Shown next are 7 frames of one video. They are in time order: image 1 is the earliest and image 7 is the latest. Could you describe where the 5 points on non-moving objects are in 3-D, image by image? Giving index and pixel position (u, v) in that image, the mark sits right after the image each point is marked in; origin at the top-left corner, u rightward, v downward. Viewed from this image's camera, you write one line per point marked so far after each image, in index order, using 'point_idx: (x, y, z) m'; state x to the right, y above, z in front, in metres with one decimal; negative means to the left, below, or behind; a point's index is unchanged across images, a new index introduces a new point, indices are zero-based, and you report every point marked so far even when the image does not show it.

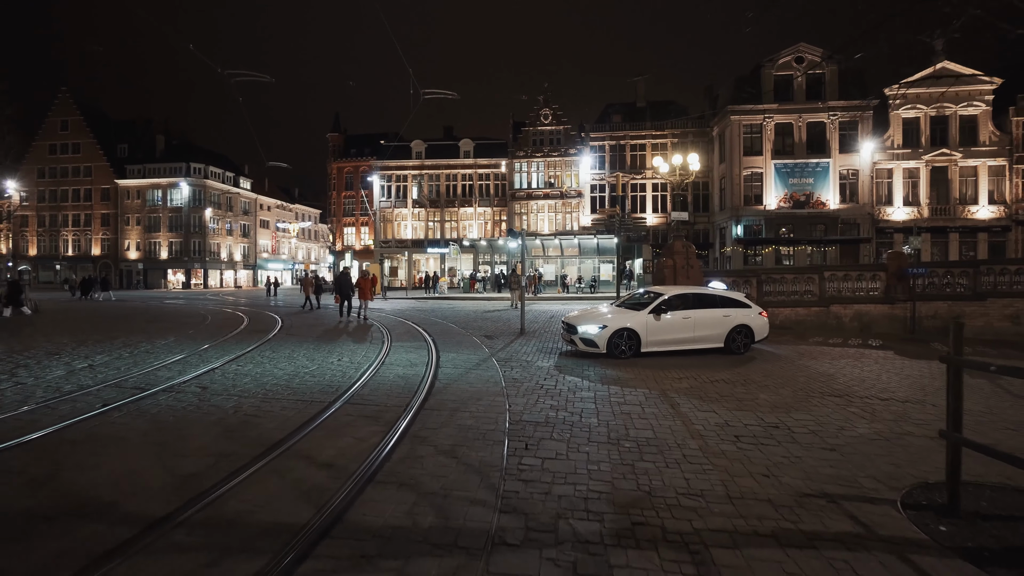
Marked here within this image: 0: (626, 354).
0: (+1.3, -0.7, +10.8) m
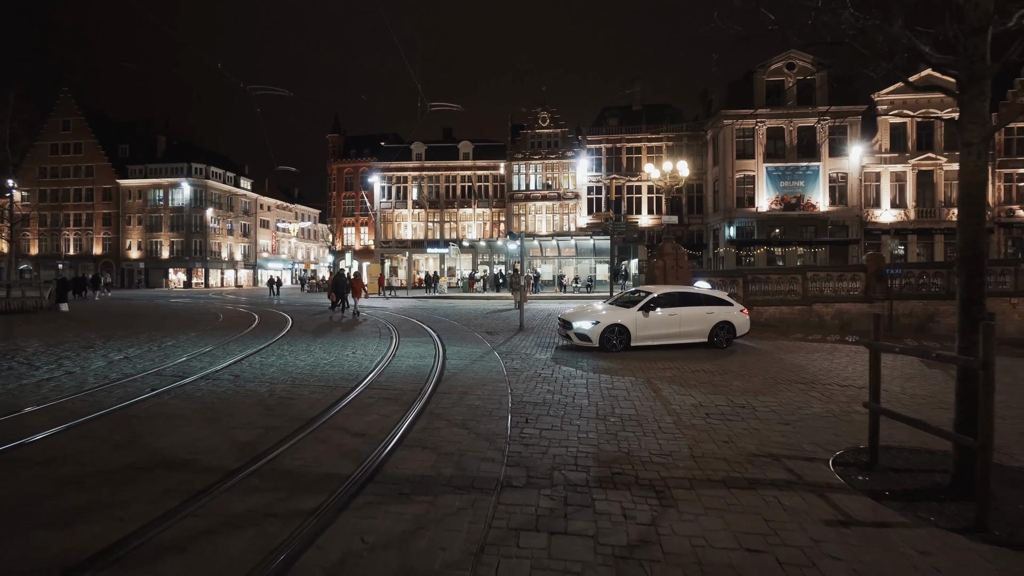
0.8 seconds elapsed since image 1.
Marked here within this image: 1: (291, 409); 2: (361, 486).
0: (+1.3, -0.7, +11.8) m
1: (-1.6, -0.9, +7.0) m
2: (-0.7, -0.9, +4.4) m
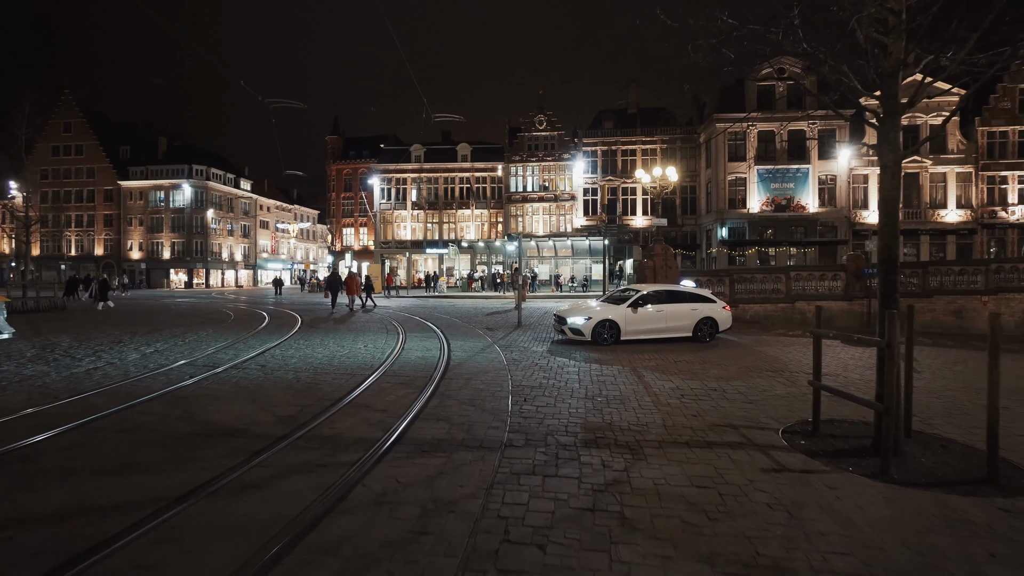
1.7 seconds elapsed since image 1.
0: (+1.3, -0.7, +12.8) m
1: (-1.6, -0.9, +8.0) m
2: (-0.7, -0.9, +5.4) m
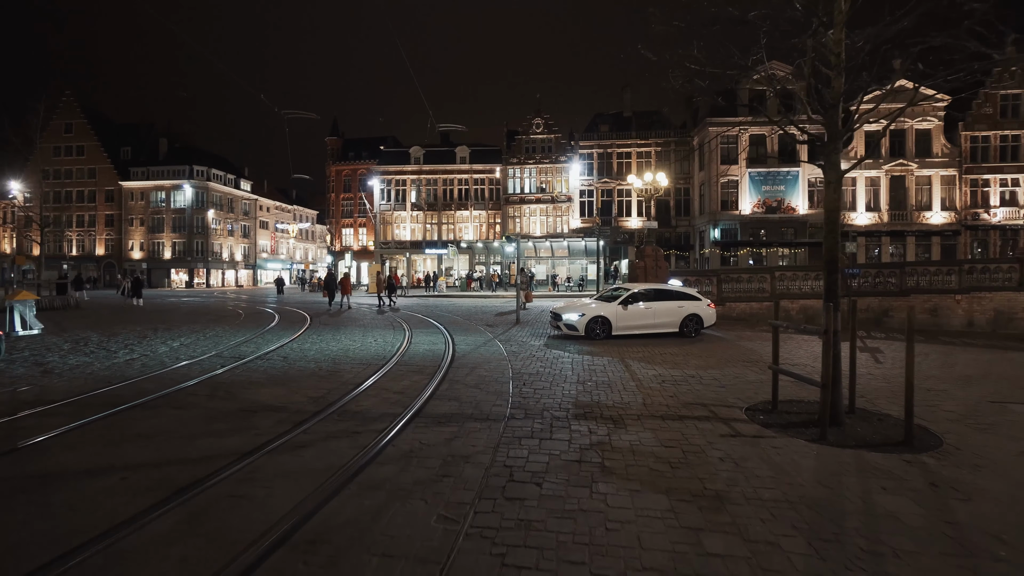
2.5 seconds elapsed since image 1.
0: (+1.2, -0.7, +13.8) m
1: (-1.6, -0.8, +9.0) m
2: (-0.7, -0.8, +6.4) m
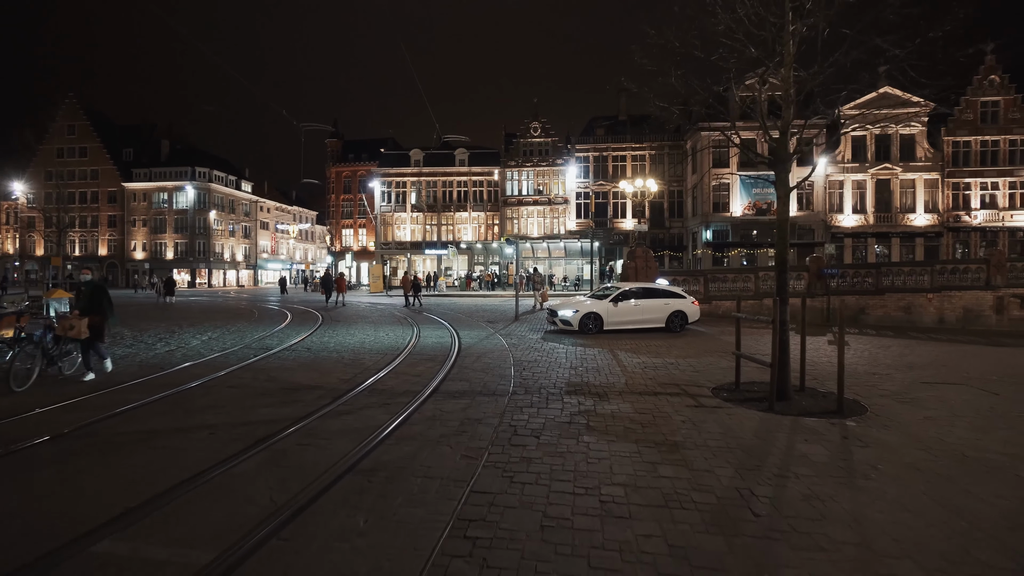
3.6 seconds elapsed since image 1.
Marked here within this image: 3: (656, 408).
0: (+1.2, -0.6, +15.0) m
1: (-1.6, -0.8, +10.2) m
2: (-0.7, -0.8, +7.6) m
3: (+1.0, -0.8, +6.8) m
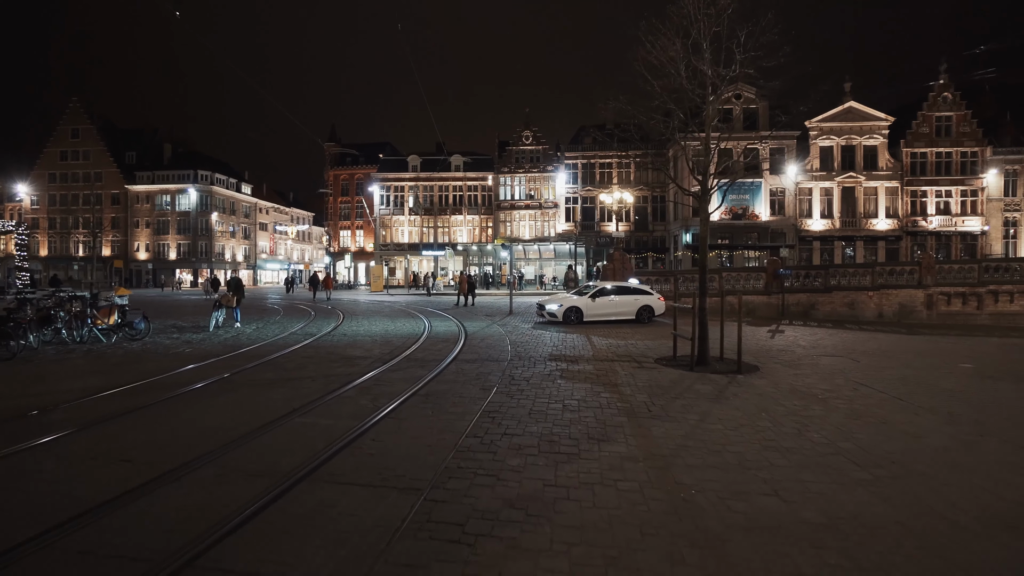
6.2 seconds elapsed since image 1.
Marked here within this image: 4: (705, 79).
0: (+1.2, -0.6, +18.0) m
1: (-1.6, -0.8, +13.2) m
2: (-0.7, -0.8, +10.6) m
3: (+1.0, -0.8, +9.7) m
4: (+2.1, +2.3, +10.5) m
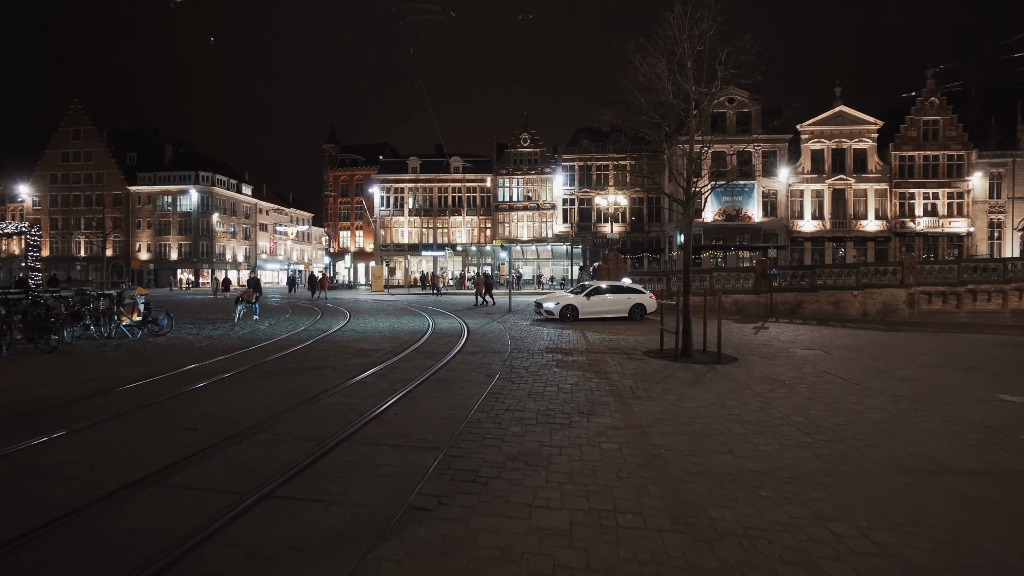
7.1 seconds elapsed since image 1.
0: (+1.1, -0.6, +18.9) m
1: (-1.6, -0.8, +14.2) m
2: (-0.7, -0.8, +11.6) m
3: (+1.0, -0.8, +10.7) m
4: (+2.1, +2.3, +11.5) m
